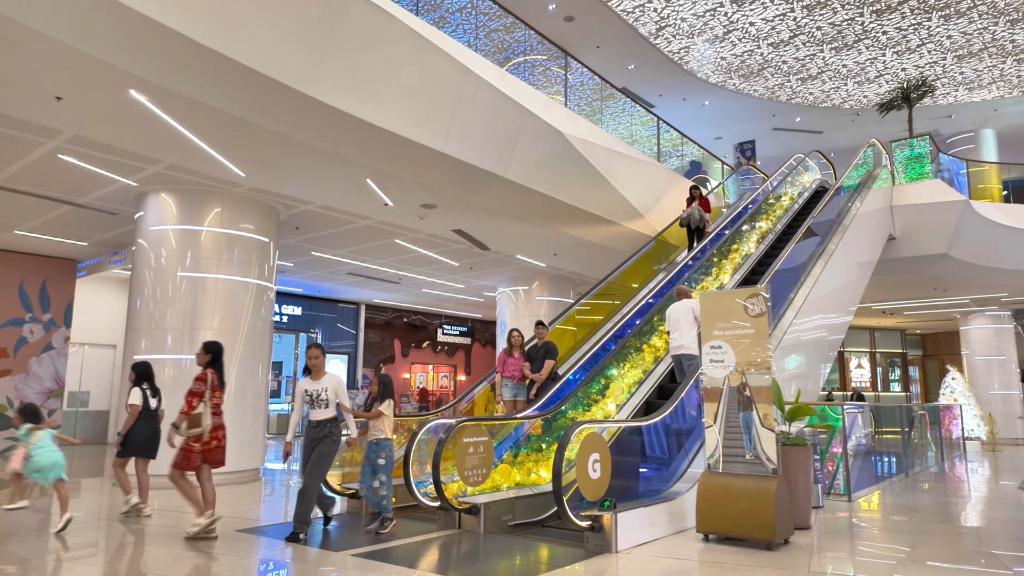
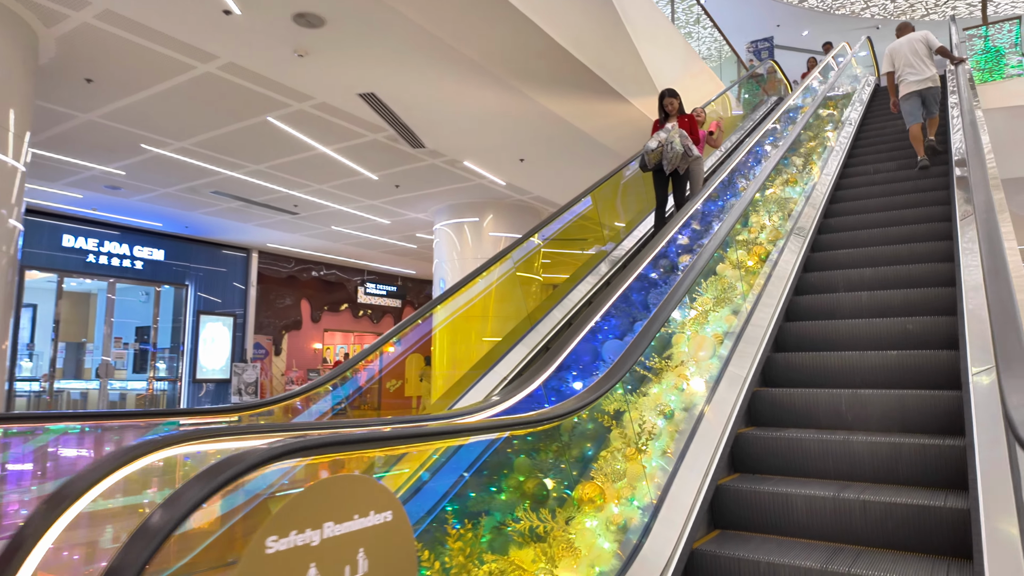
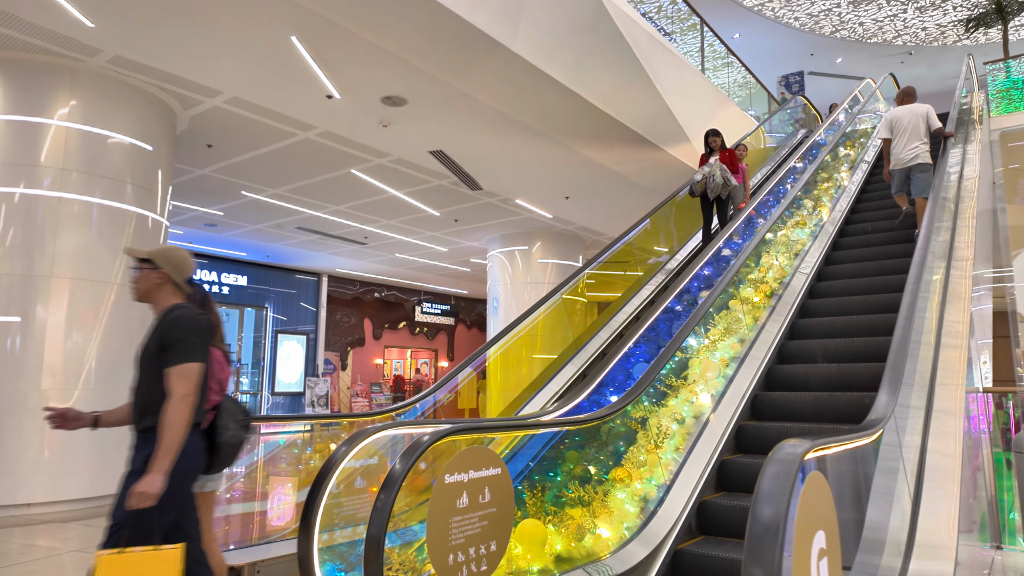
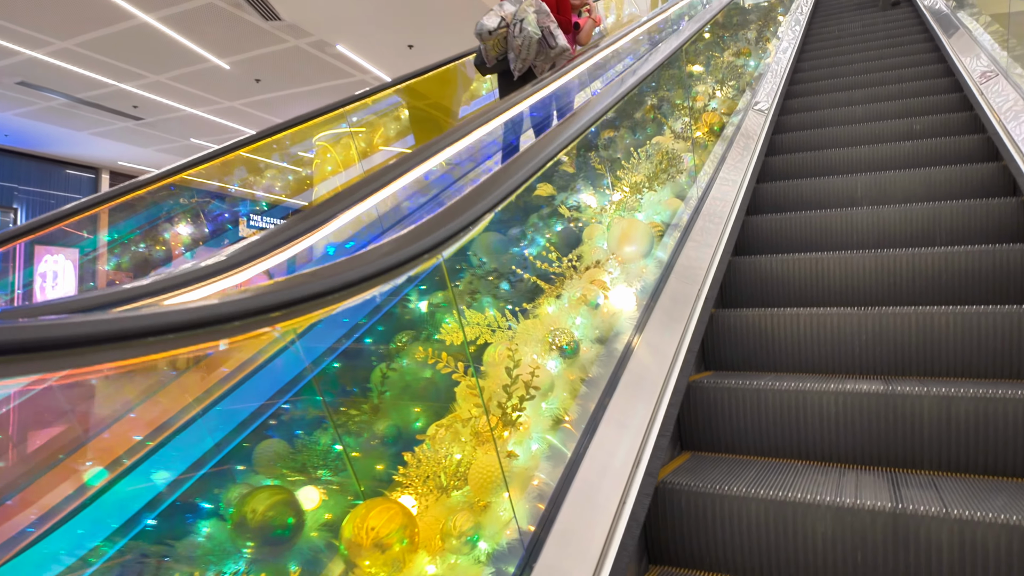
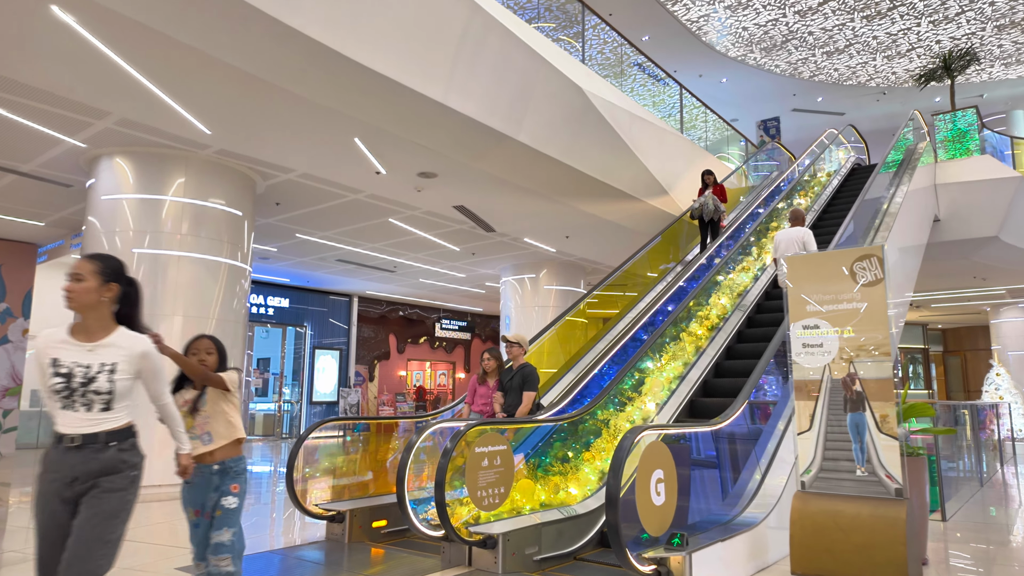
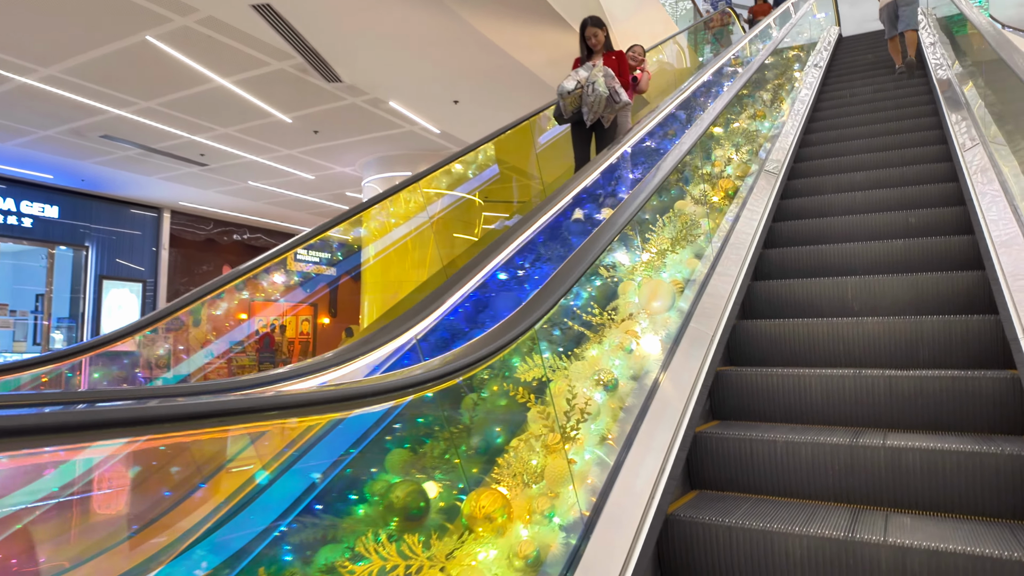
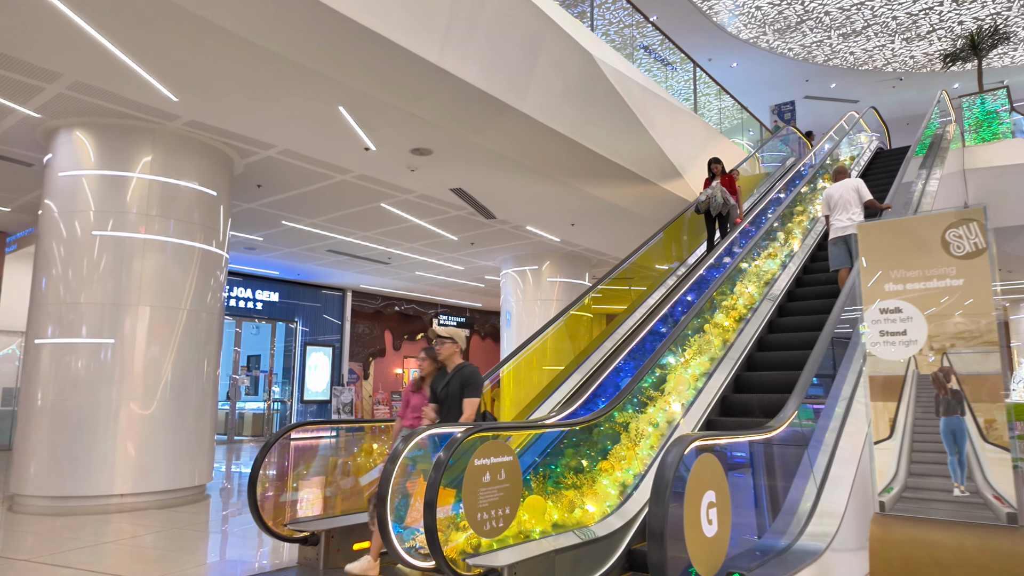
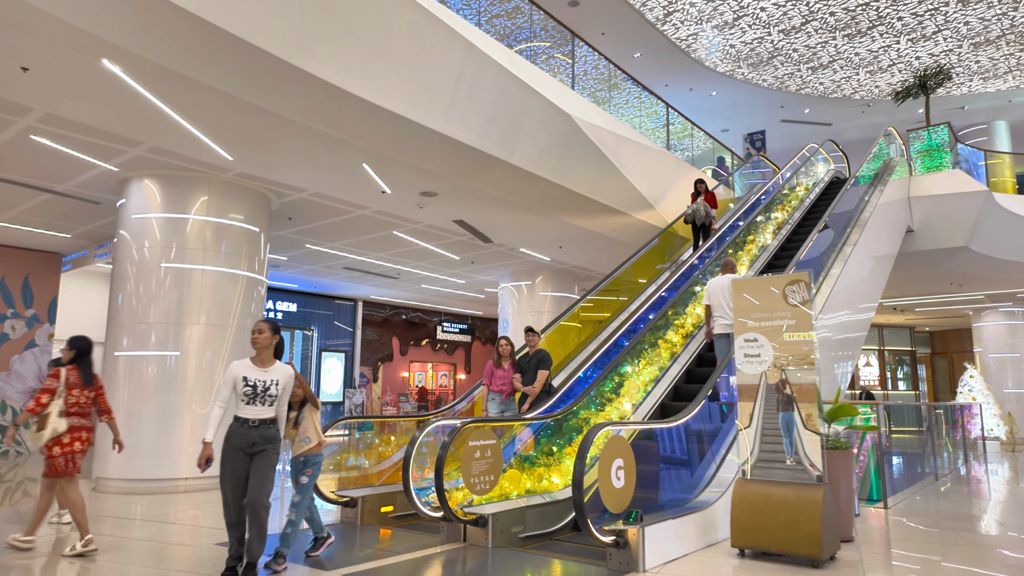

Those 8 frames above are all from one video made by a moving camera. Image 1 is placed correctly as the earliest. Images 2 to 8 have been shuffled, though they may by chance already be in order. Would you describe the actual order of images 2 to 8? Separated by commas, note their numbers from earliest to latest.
8, 5, 7, 3, 2, 6, 4
